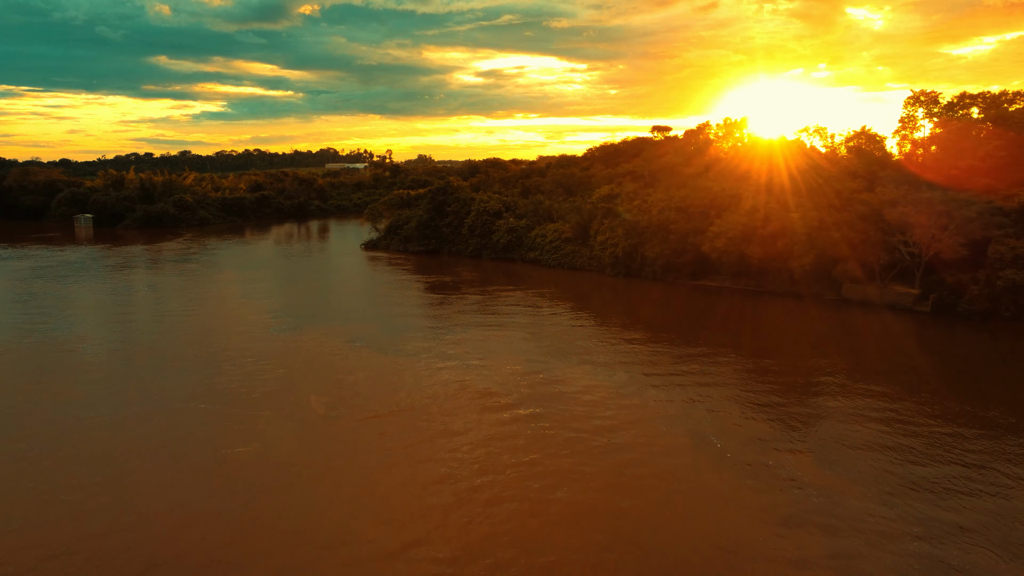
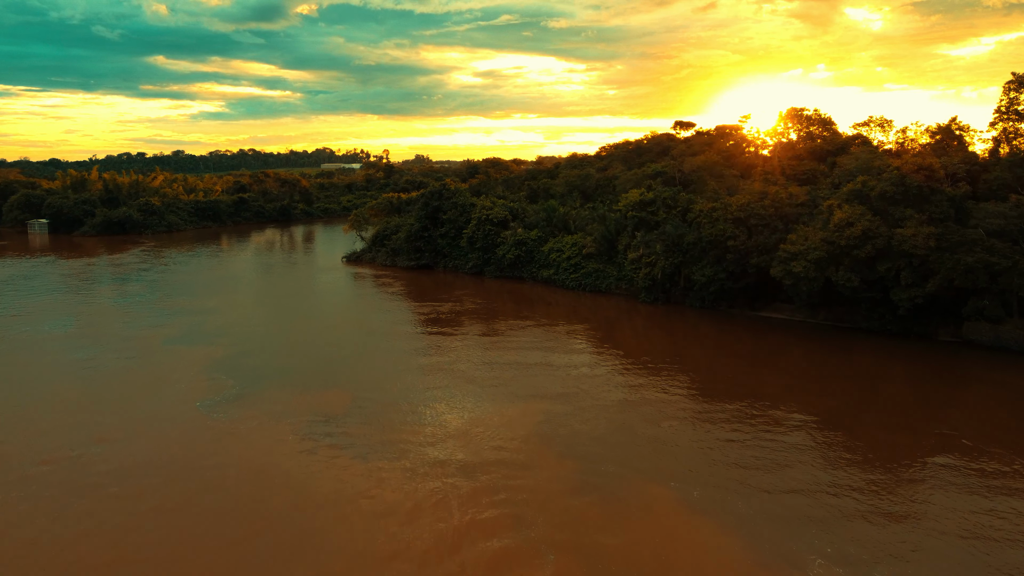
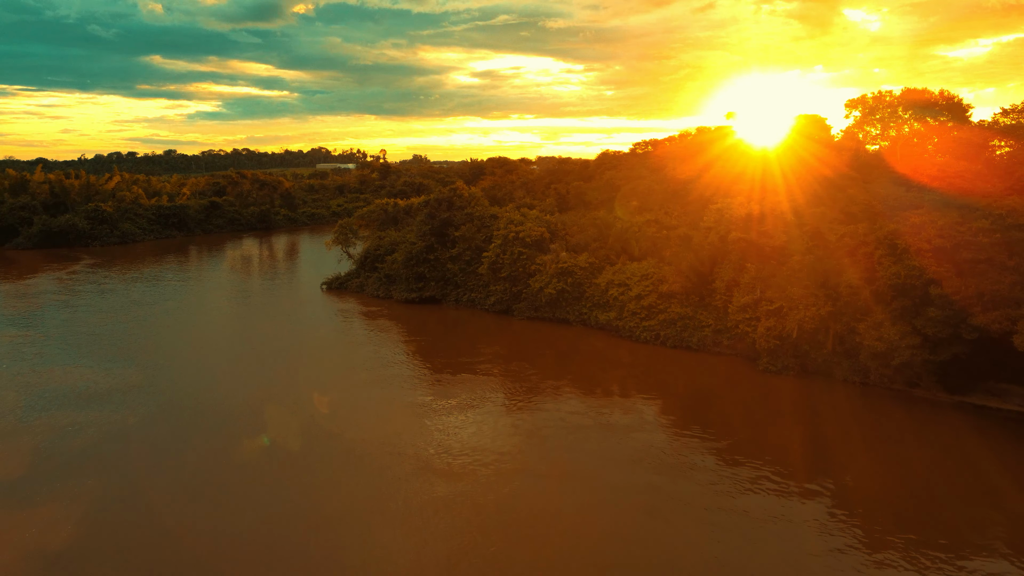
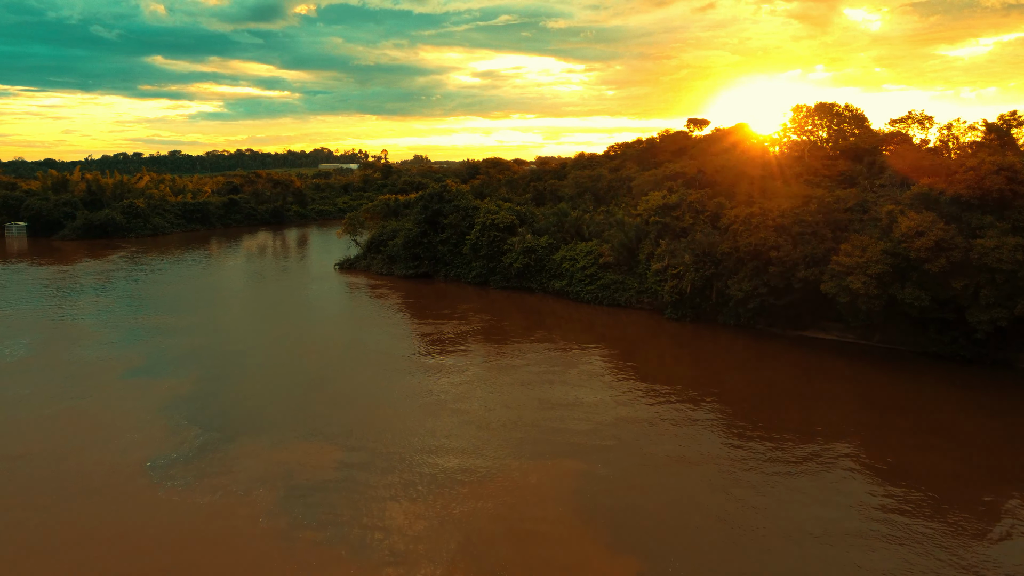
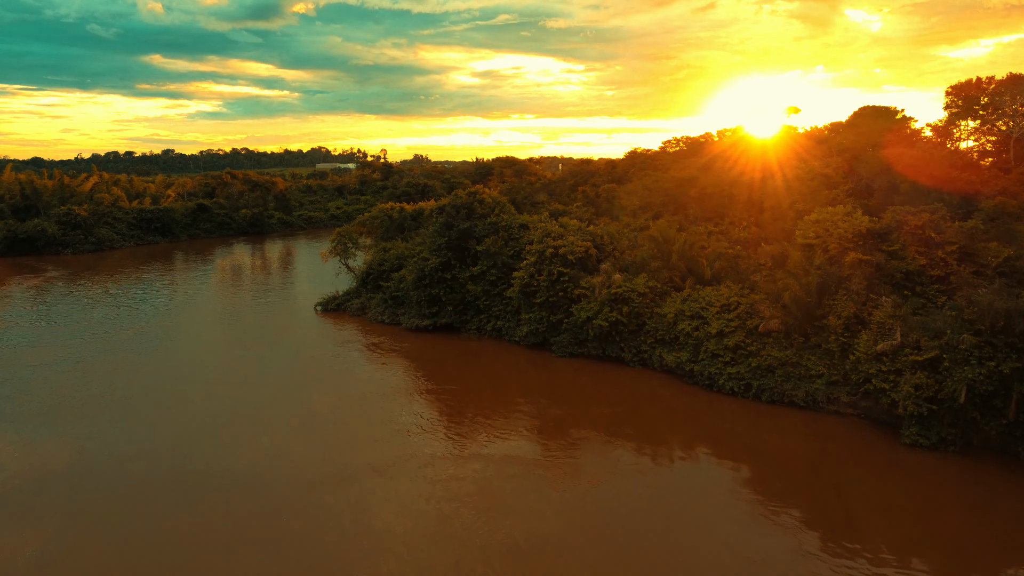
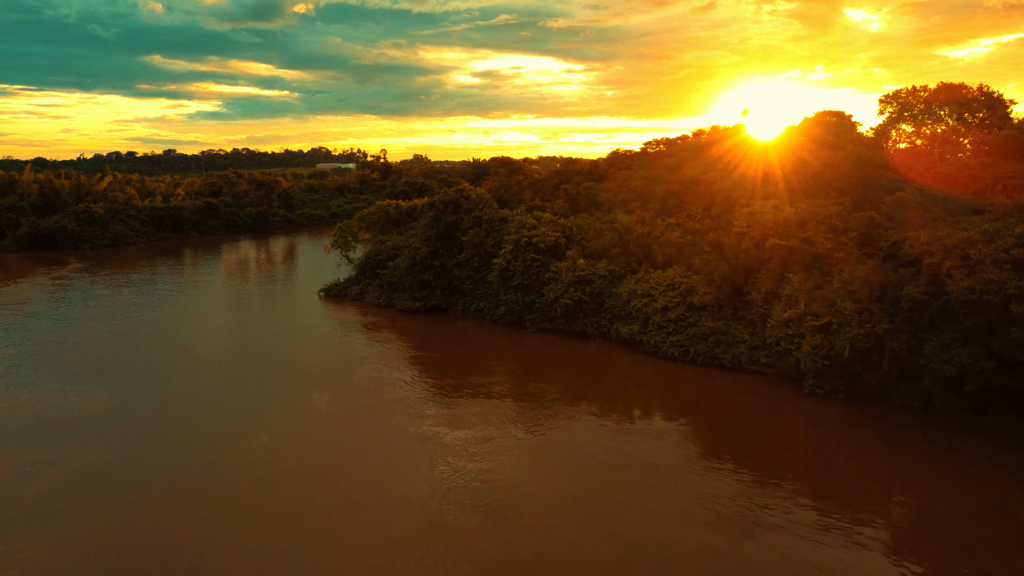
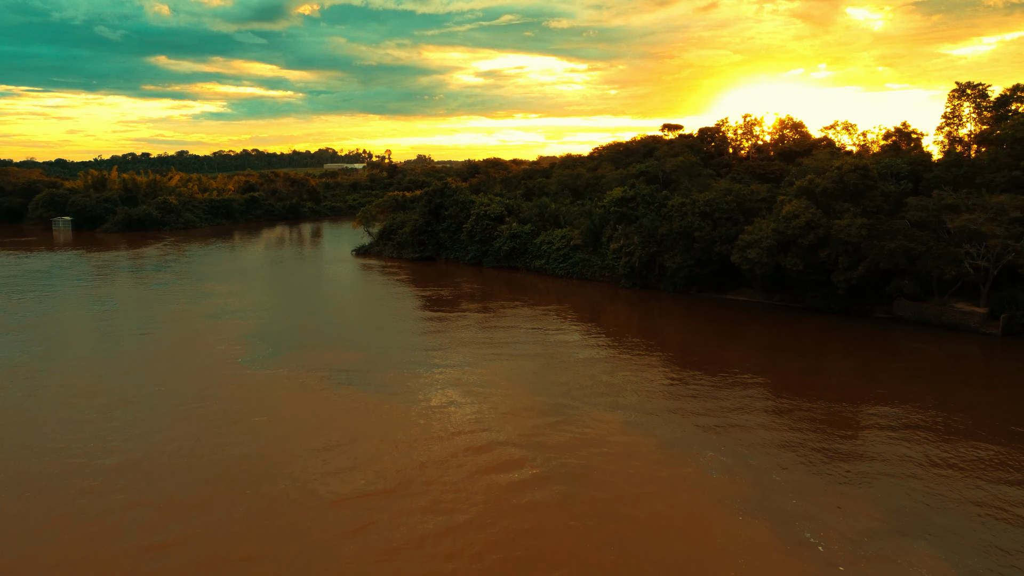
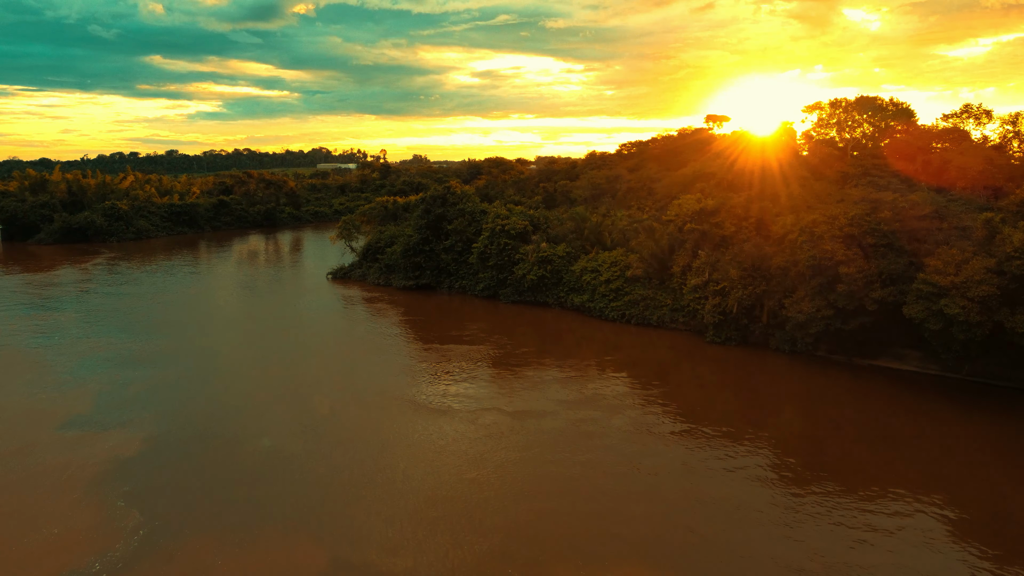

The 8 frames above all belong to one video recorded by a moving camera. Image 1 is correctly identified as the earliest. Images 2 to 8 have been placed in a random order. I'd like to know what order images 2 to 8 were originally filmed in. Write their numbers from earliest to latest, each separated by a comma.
7, 2, 4, 8, 3, 6, 5
